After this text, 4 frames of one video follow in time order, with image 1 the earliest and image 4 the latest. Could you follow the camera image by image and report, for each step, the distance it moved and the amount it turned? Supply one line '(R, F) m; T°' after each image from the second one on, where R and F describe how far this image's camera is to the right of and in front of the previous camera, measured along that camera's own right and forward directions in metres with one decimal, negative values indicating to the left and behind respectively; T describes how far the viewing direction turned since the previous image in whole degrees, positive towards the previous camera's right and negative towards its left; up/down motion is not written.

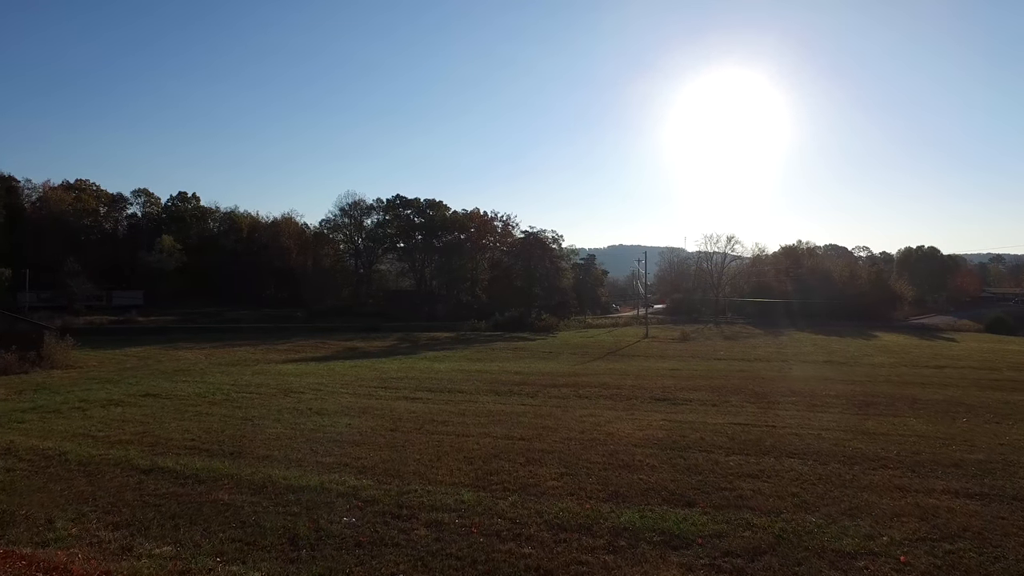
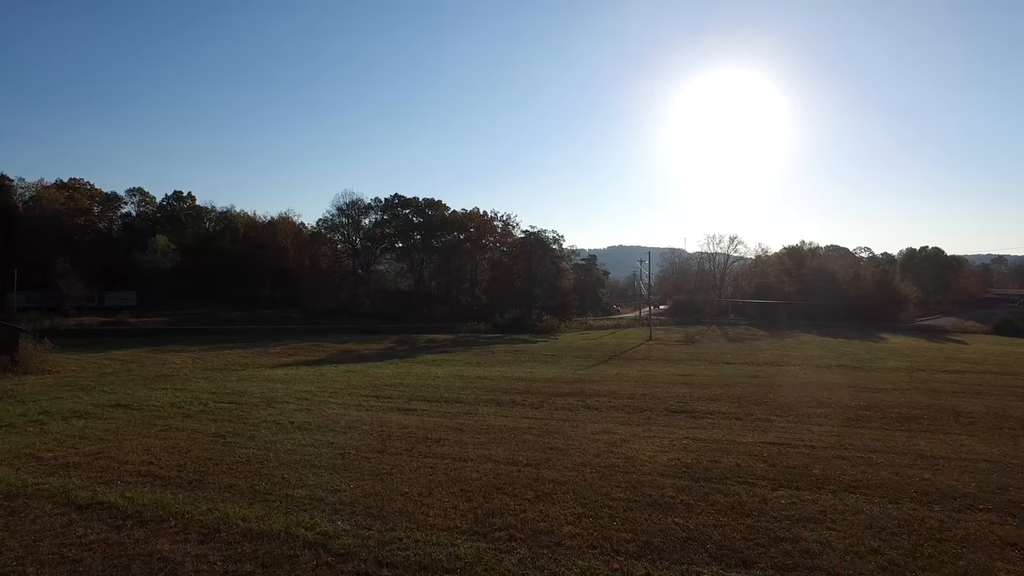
(-0.1, +1.2) m; 0°
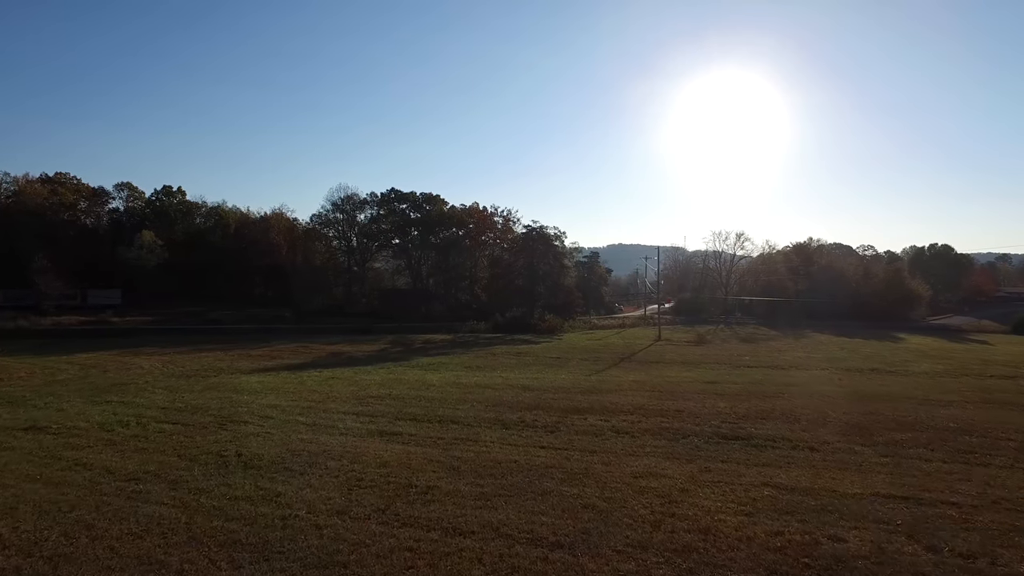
(-0.2, +2.6) m; 0°
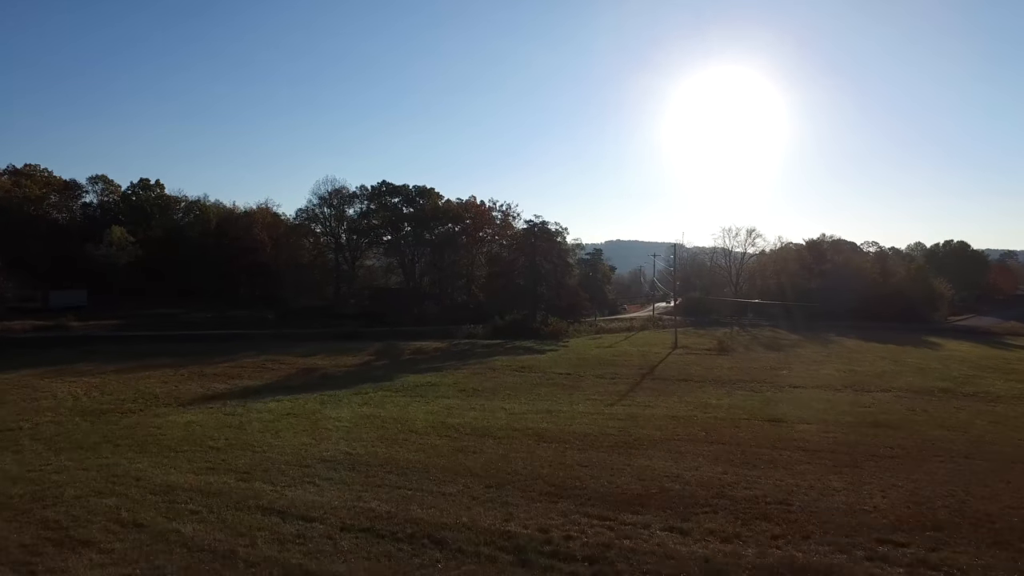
(-0.3, +4.7) m; 0°
